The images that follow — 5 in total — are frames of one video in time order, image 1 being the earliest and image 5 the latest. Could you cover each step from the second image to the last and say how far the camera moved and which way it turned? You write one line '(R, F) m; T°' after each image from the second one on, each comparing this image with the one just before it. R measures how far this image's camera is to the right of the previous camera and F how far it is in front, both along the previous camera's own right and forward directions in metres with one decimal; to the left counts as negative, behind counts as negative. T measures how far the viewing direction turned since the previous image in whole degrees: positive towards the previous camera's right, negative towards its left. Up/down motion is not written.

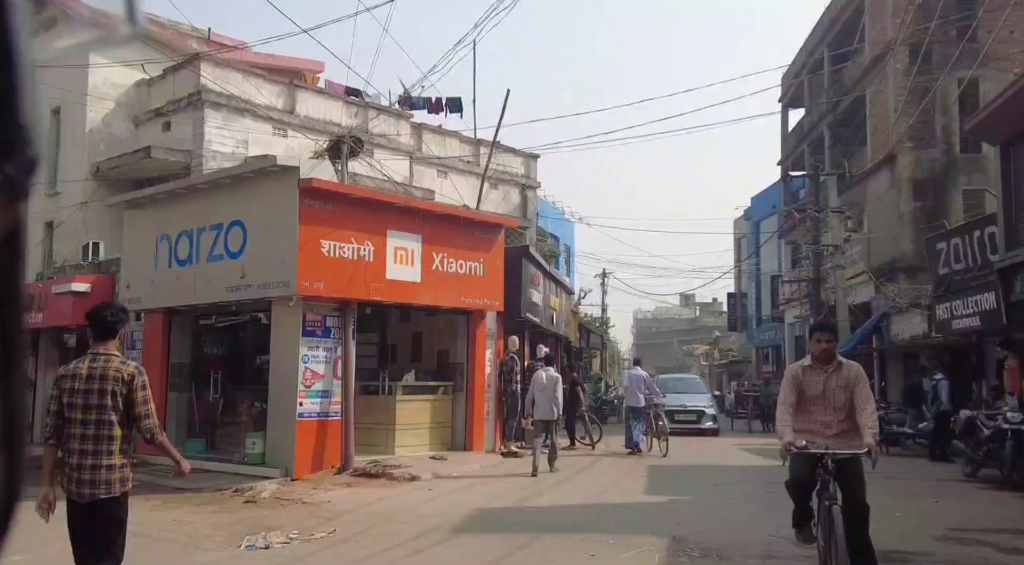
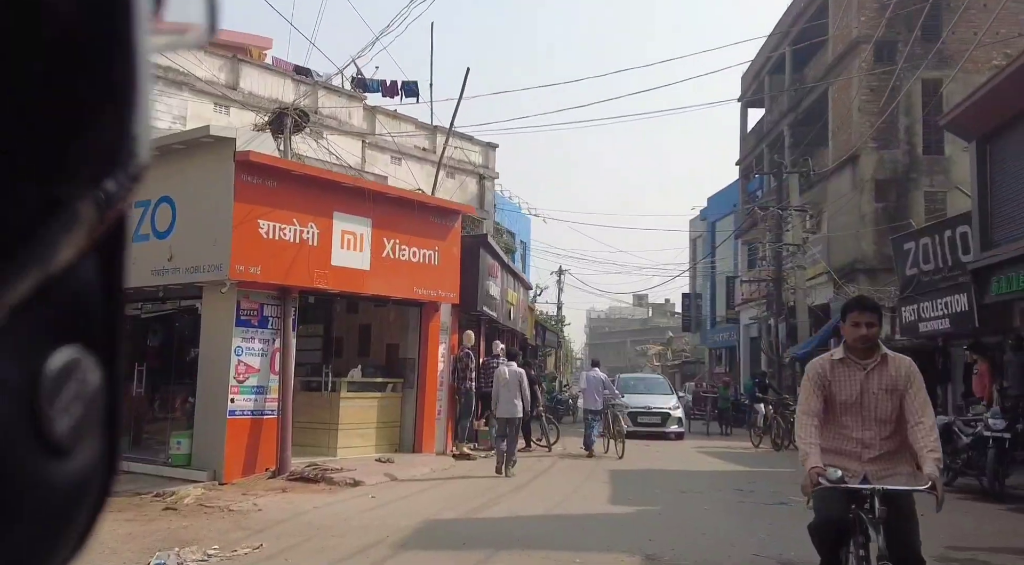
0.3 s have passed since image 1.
(0.0, +0.9) m; +3°
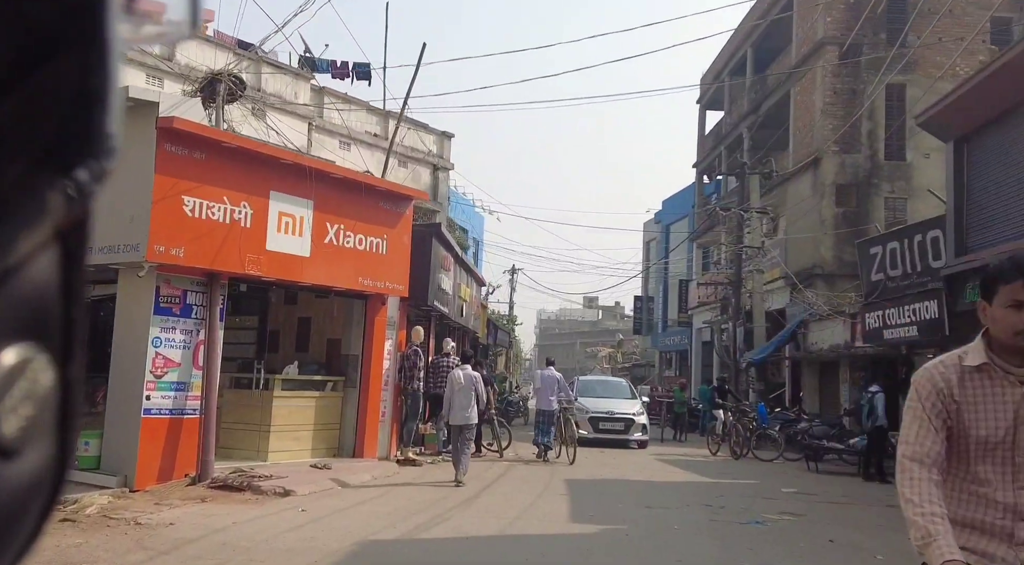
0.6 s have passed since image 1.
(0.0, +0.9) m; +3°
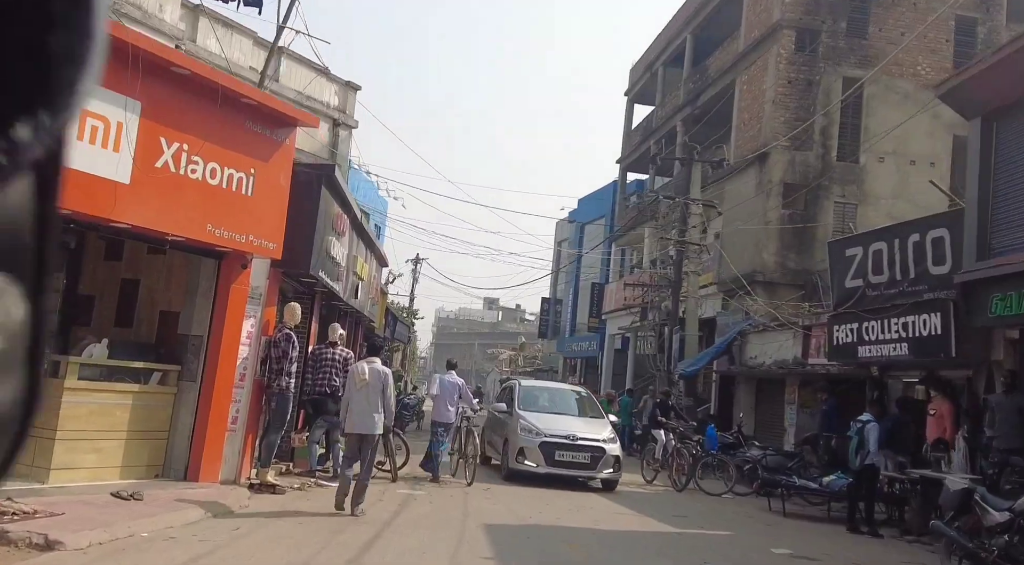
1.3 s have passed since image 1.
(-0.1, +3.2) m; +7°
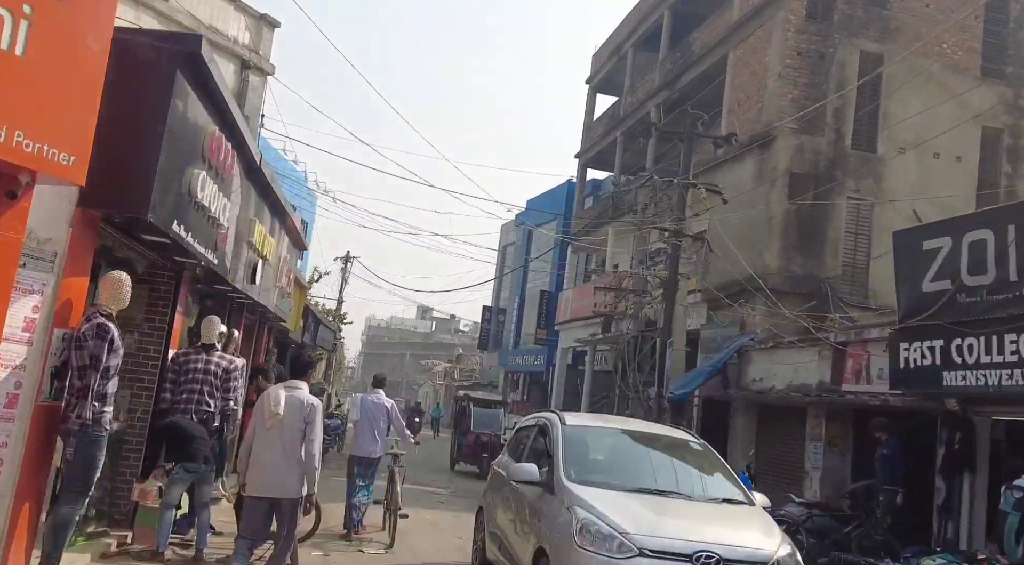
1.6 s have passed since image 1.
(-0.4, +4.0) m; +4°
